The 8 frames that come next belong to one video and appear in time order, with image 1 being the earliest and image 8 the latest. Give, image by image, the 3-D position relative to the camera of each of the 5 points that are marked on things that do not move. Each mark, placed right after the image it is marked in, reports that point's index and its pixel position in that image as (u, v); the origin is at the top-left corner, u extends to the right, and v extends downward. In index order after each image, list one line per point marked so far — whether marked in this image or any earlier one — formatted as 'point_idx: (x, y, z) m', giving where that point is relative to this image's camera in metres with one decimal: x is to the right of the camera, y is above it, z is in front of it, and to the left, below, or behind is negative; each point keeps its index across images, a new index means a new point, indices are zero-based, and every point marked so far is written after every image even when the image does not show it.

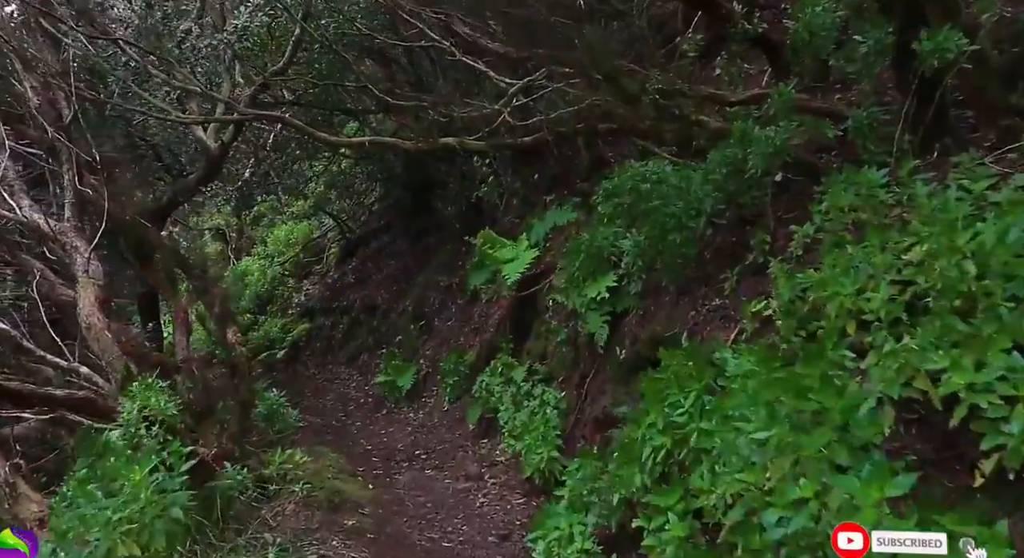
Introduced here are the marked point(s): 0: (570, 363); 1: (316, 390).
0: (+0.5, -0.7, +7.1) m
1: (-3.2, -1.8, +13.6) m
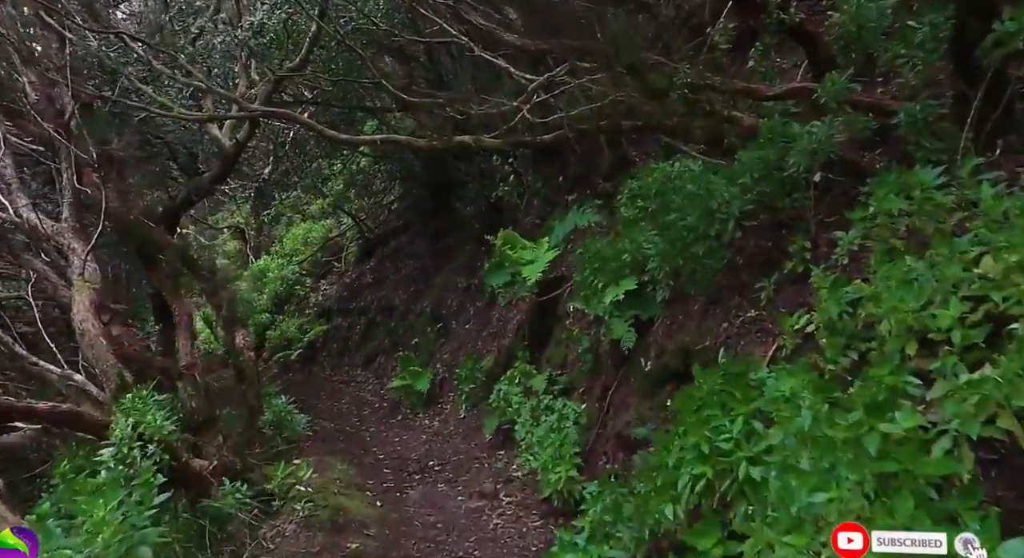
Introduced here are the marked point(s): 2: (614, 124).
0: (+0.6, -0.8, +6.7) m
1: (-2.9, -1.8, +13.3) m
2: (+0.8, +1.2, +6.5) m
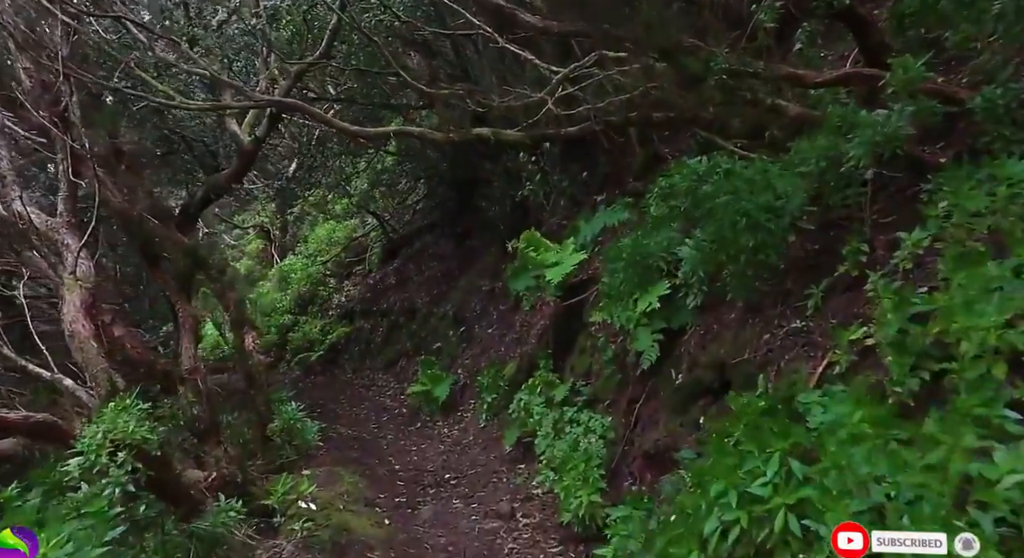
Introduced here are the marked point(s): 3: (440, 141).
0: (+0.8, -0.8, +6.3) m
1: (-2.5, -1.9, +13.0) m
2: (+1.0, +1.2, +6.1) m
3: (-0.7, +1.3, +7.5) m
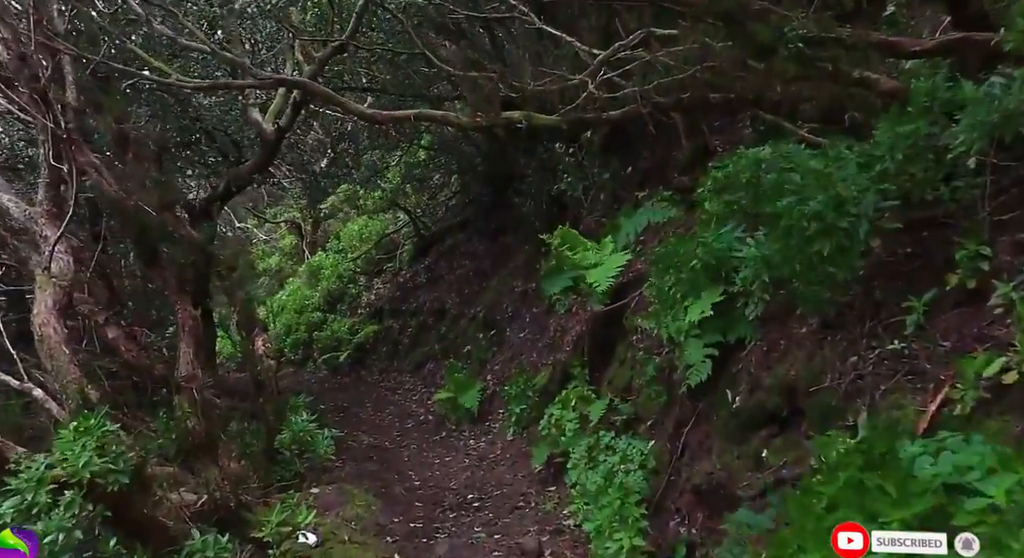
0: (+1.0, -0.8, +5.5) m
1: (-2.0, -1.8, +12.4) m
2: (+1.2, +1.2, +5.3) m
3: (-0.4, +1.3, +6.8) m
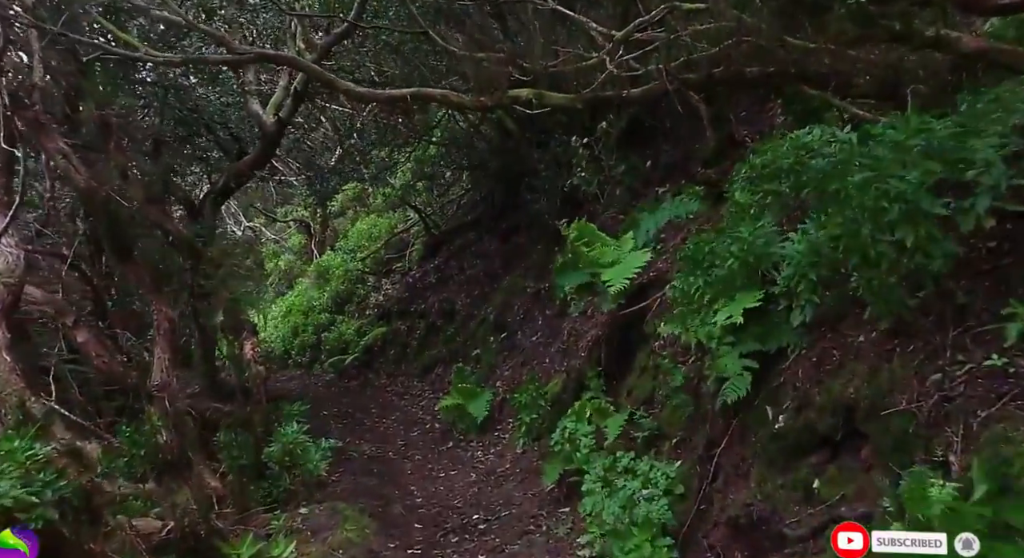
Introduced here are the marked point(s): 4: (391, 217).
0: (+1.0, -0.8, +4.9) m
1: (-1.8, -1.8, +11.8) m
2: (+1.3, +1.2, +4.7) m
3: (-0.3, +1.3, +6.2) m
4: (-2.6, +1.3, +18.2) m
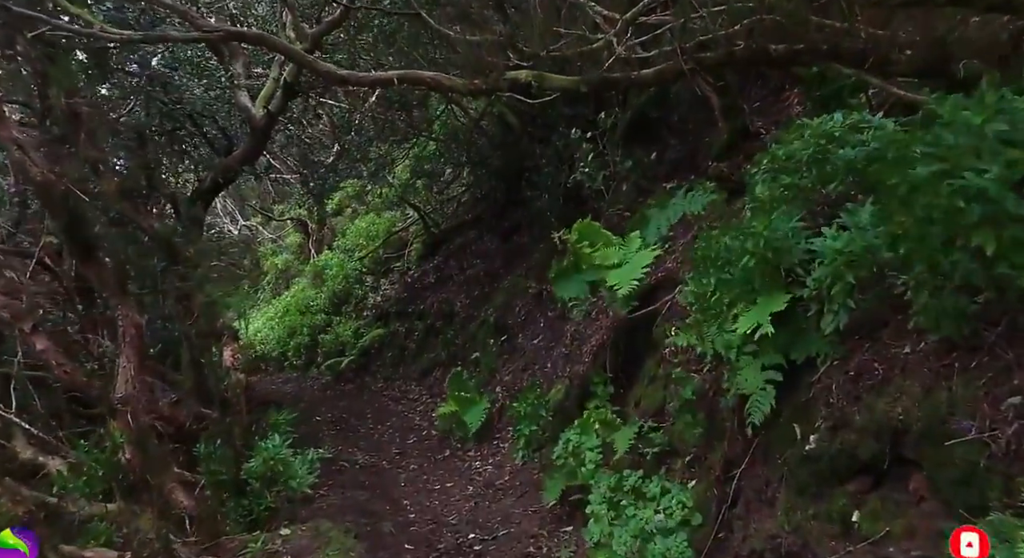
0: (+1.0, -0.8, +4.4) m
1: (-1.8, -1.8, +11.3) m
2: (+1.2, +1.2, +4.2) m
3: (-0.3, +1.3, +5.8) m
4: (-2.6, +1.3, +17.8) m
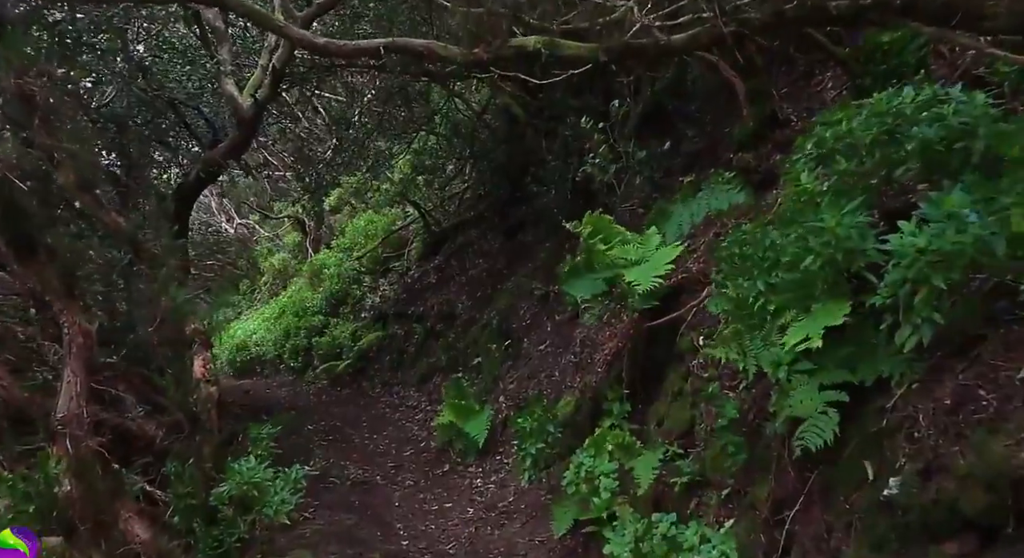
0: (+1.0, -0.8, +3.7) m
1: (-1.8, -1.8, +10.7) m
2: (+1.3, +1.1, +3.5) m
3: (-0.3, +1.3, +5.1) m
4: (-2.5, +1.3, +17.1) m
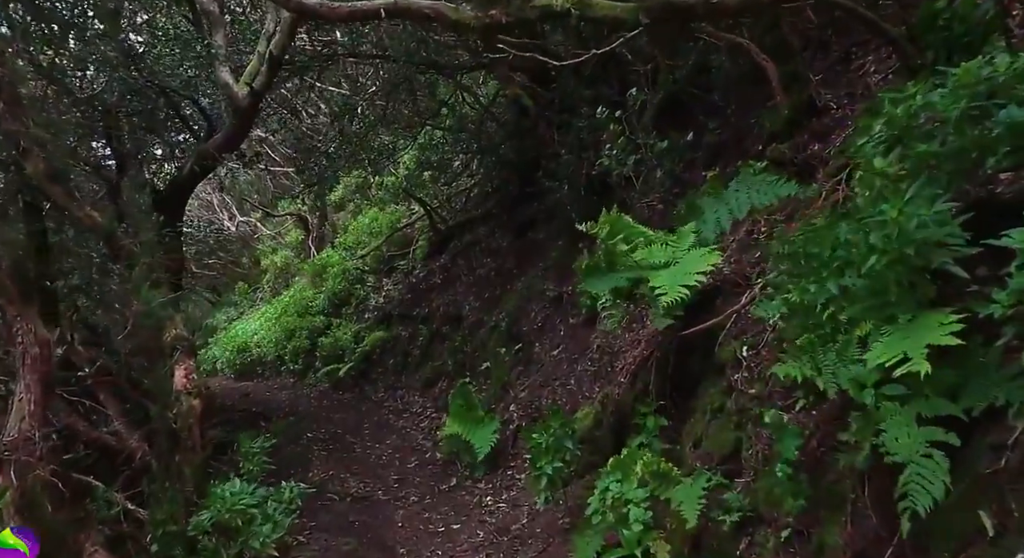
0: (+1.1, -0.9, +3.1) m
1: (-1.7, -1.8, +10.1) m
2: (+1.3, +1.1, +2.9) m
3: (-0.2, +1.3, +4.5) m
4: (-2.4, +1.4, +16.5) m
